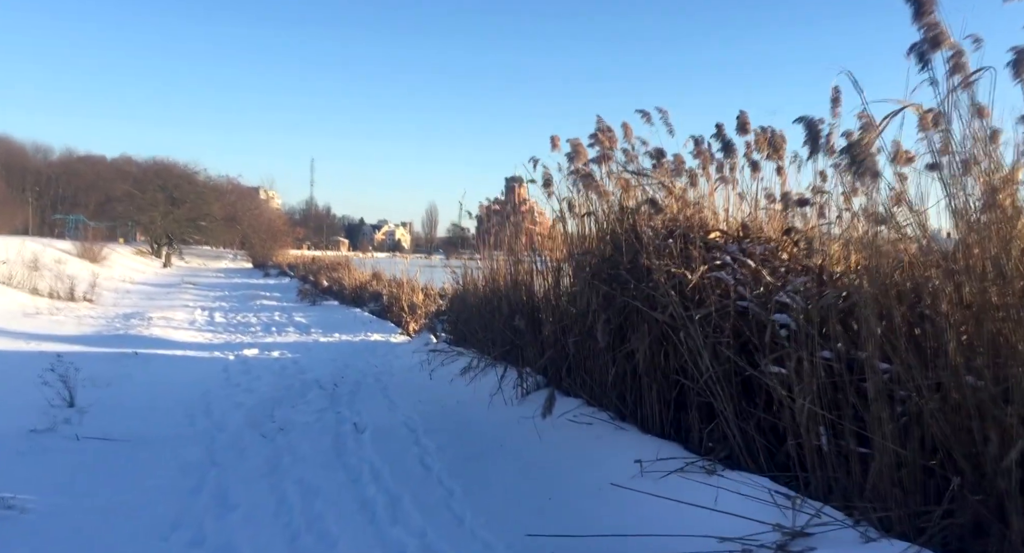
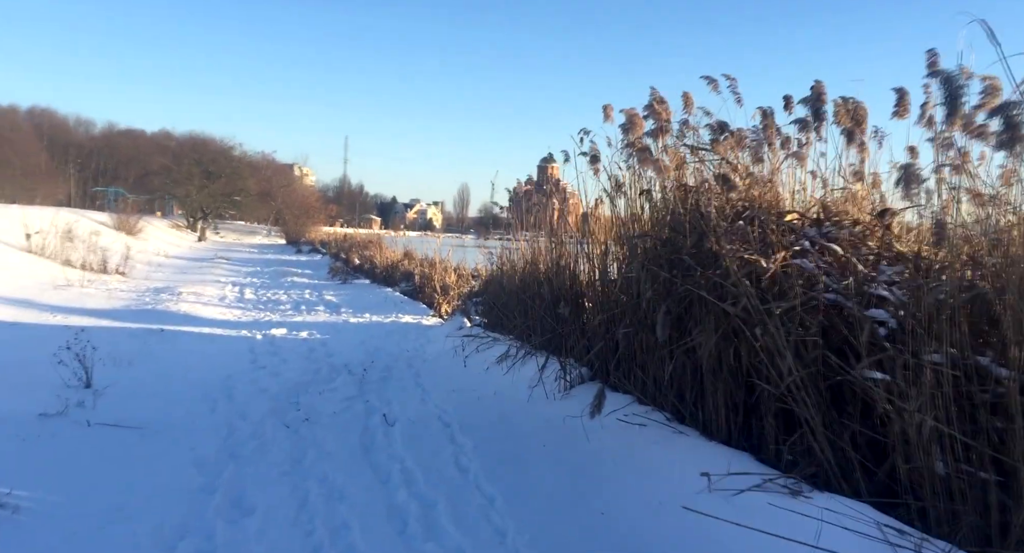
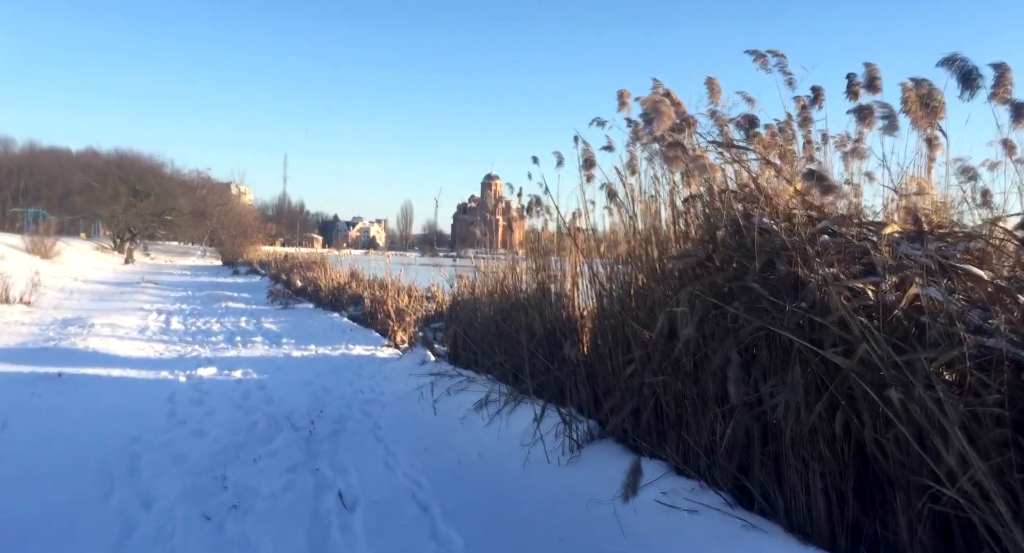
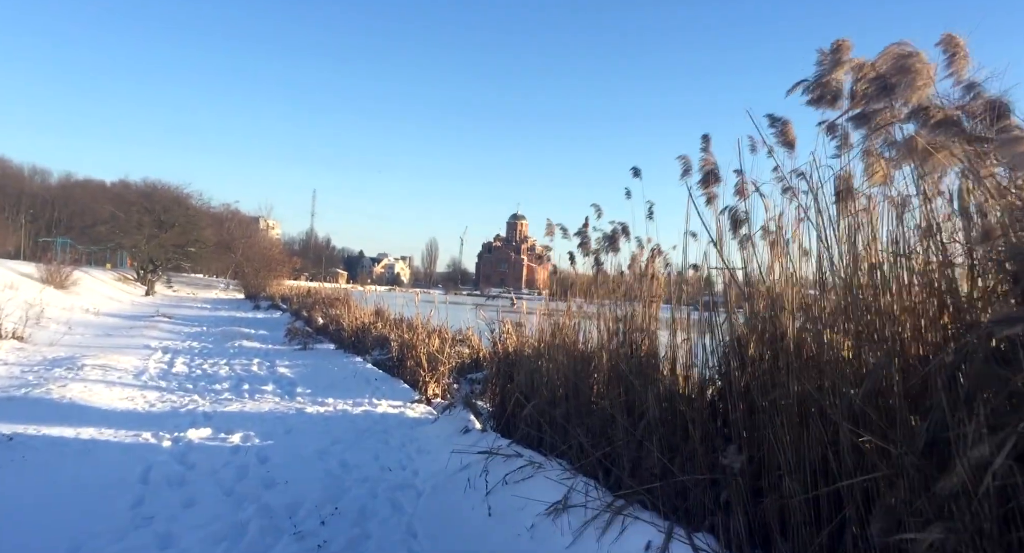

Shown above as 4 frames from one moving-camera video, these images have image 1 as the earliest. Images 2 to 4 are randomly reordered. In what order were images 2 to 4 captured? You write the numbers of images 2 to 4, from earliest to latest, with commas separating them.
2, 3, 4
